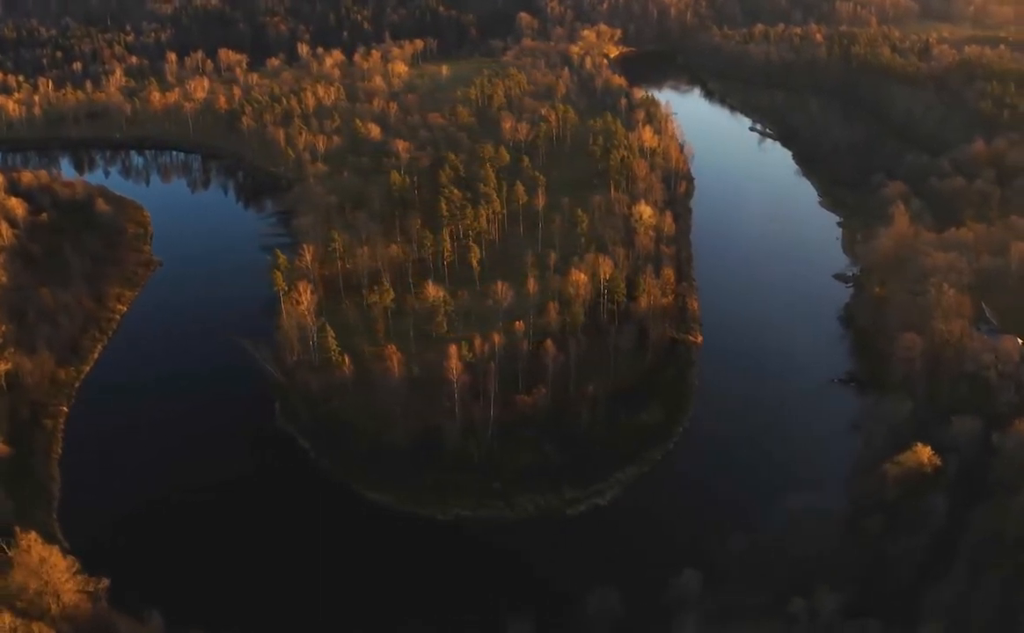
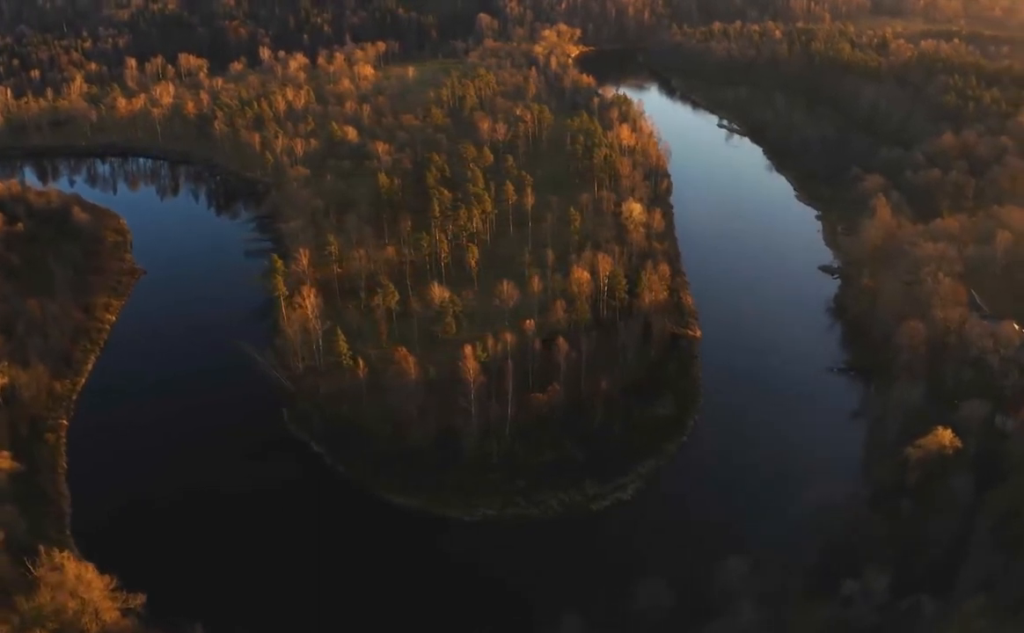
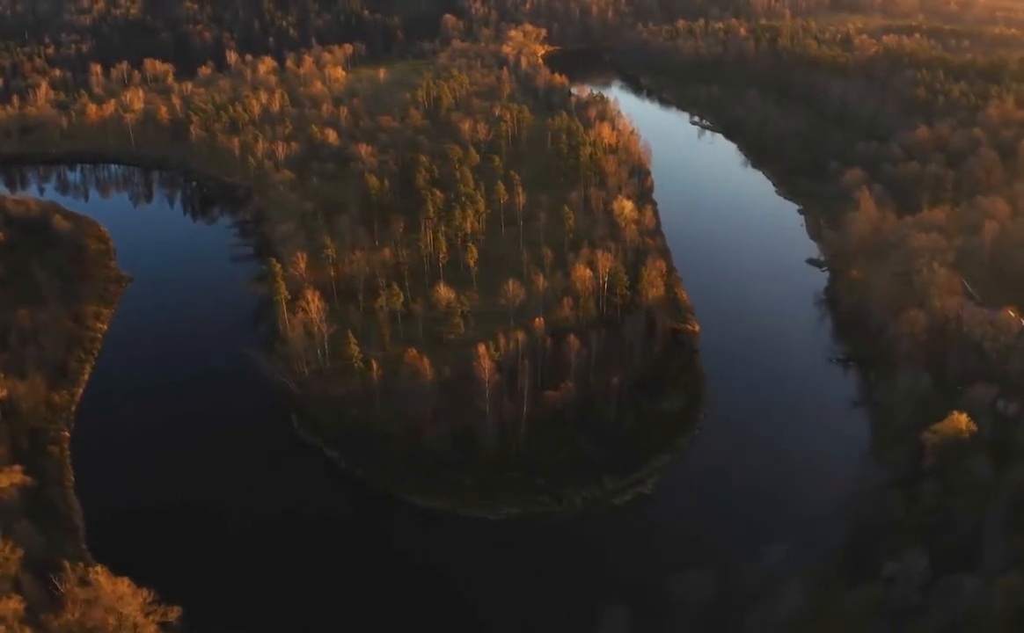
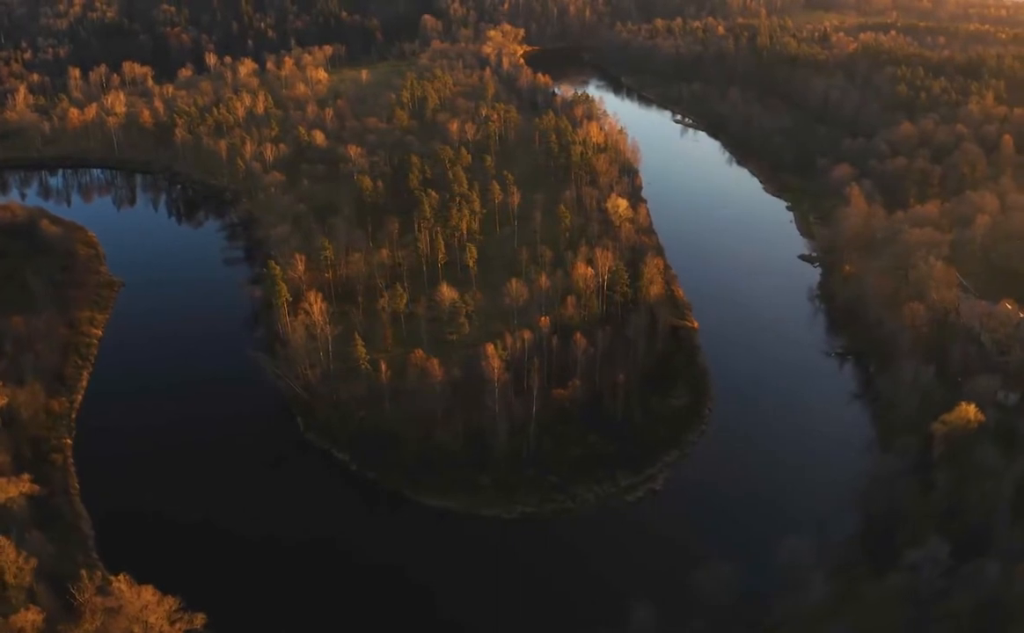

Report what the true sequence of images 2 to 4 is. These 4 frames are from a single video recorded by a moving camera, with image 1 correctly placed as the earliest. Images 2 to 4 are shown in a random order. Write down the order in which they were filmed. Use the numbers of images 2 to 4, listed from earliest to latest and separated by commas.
2, 3, 4
